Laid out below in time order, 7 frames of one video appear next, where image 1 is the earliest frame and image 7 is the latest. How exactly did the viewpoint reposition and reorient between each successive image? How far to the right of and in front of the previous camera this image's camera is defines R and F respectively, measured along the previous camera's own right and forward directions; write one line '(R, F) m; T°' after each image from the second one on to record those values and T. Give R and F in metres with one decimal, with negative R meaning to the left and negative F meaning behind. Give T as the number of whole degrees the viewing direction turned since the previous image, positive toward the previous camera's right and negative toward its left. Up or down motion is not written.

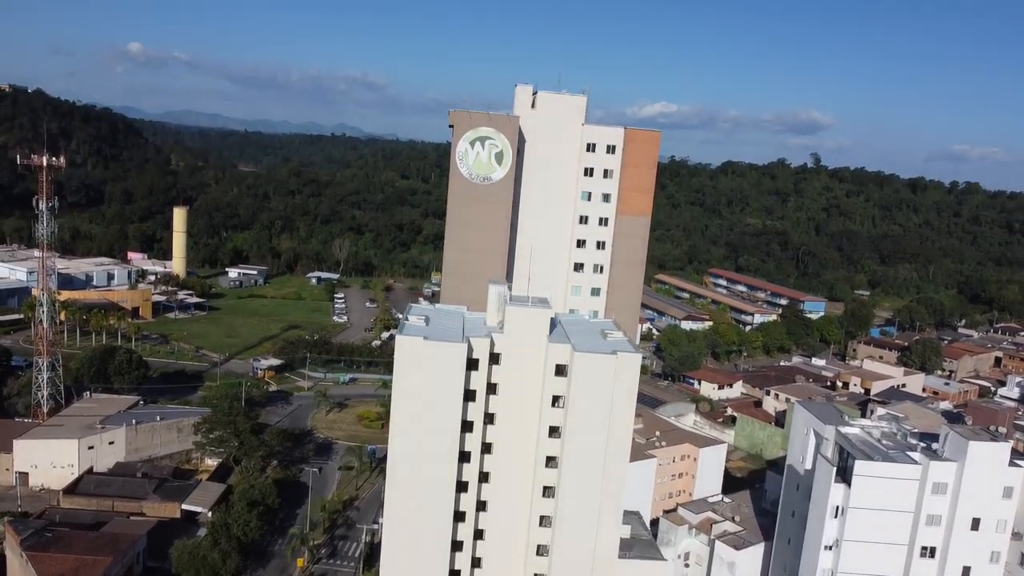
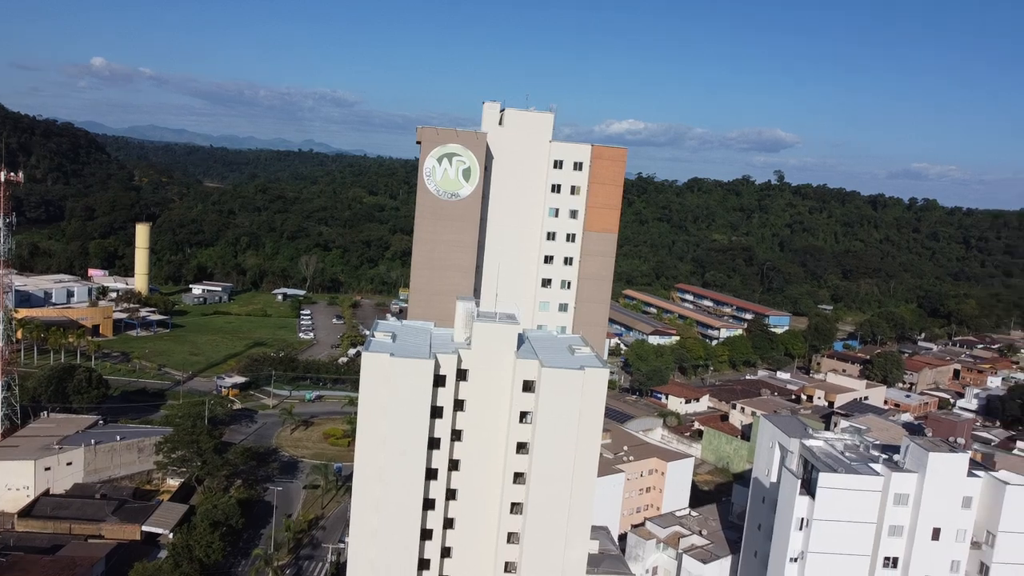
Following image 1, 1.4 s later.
(0.0, 0.0) m; +2°
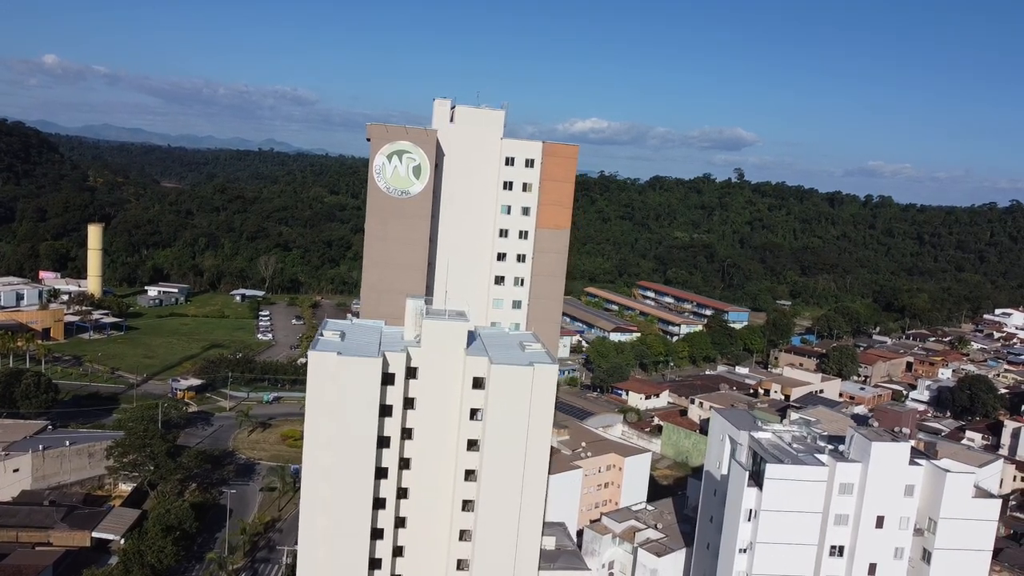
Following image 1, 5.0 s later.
(+0.3, 0.0) m; +2°
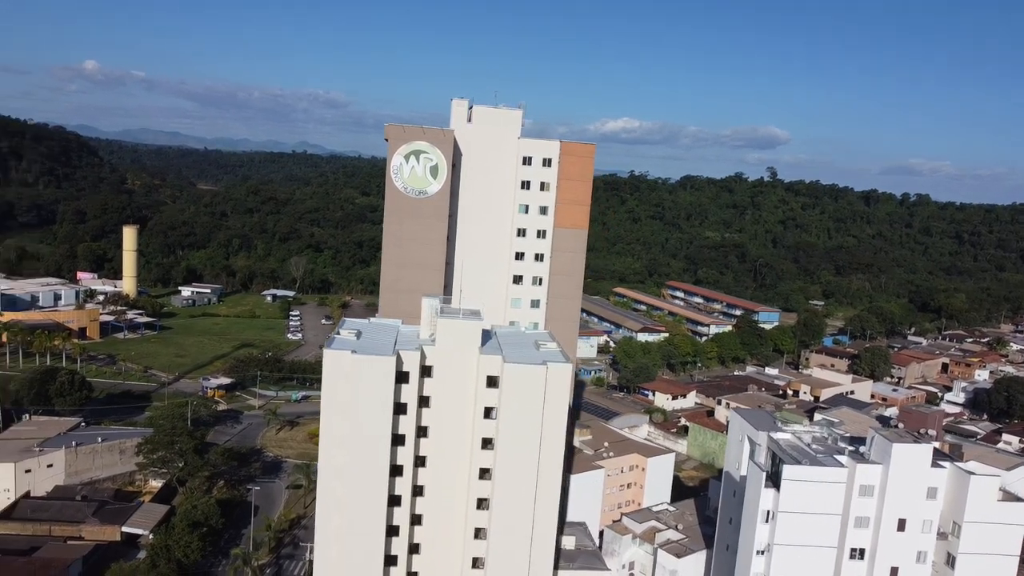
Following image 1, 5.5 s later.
(+0.3, 0.0) m; -2°
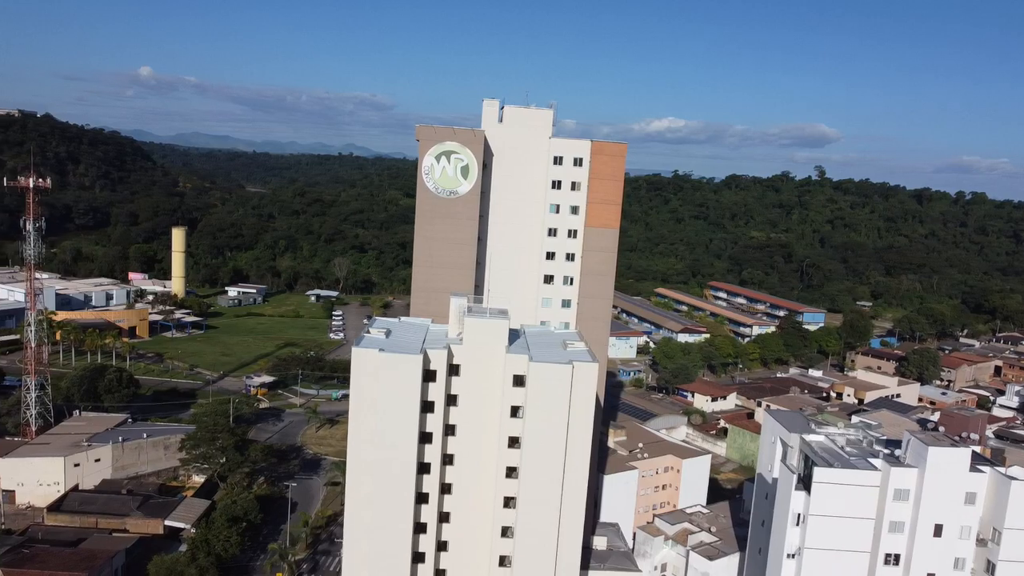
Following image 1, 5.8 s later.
(+0.3, 0.0) m; -3°
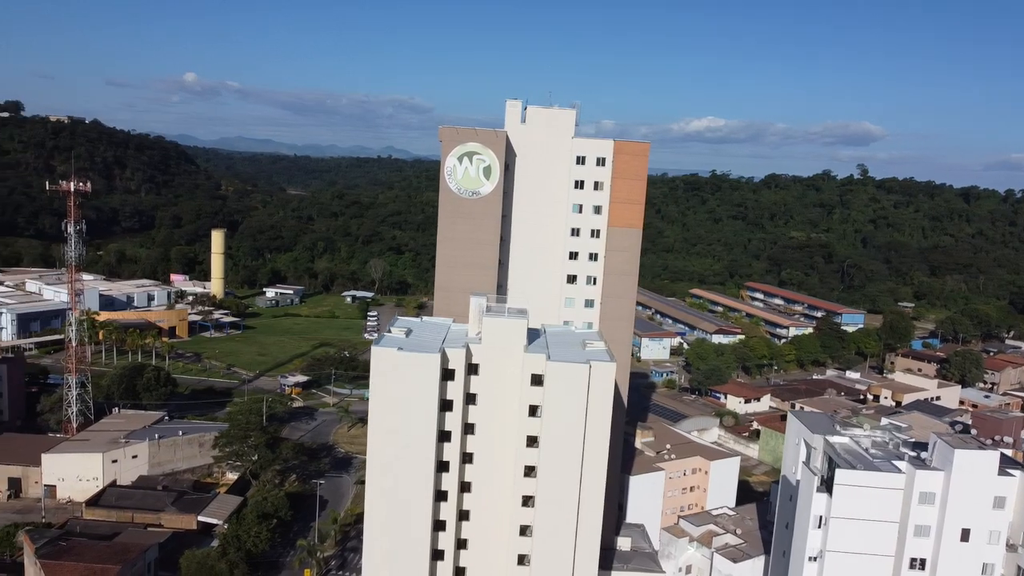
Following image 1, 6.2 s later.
(+0.4, -0.1) m; -3°
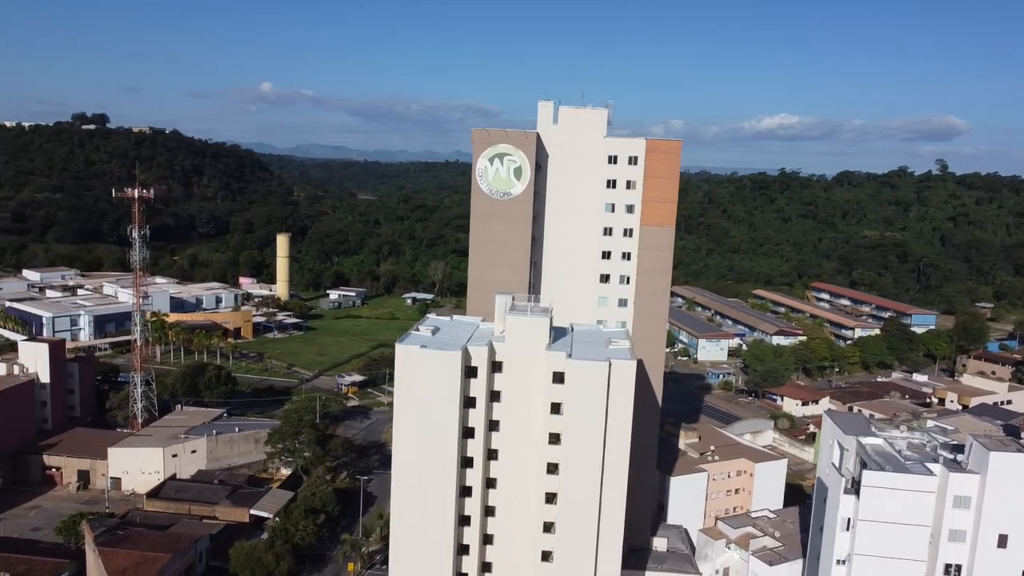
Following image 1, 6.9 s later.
(+0.9, -0.1) m; -5°
